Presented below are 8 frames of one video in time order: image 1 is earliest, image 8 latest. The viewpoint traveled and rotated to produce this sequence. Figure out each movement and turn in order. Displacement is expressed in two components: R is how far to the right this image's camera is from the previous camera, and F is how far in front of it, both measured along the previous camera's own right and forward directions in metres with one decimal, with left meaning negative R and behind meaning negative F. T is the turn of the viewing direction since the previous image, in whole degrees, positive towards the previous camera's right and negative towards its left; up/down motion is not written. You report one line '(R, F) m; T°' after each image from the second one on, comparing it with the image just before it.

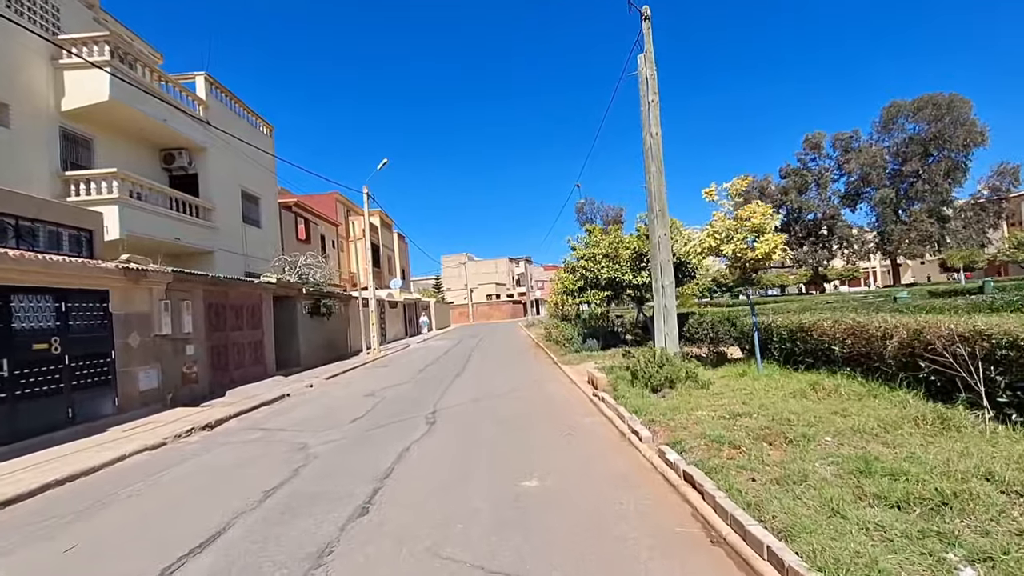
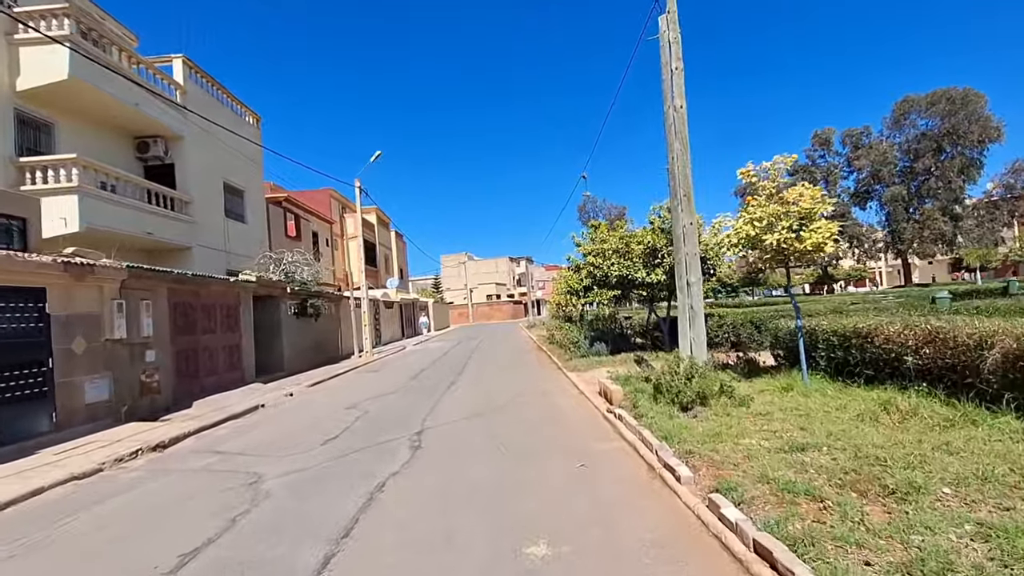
(0.0, +1.6) m; 0°
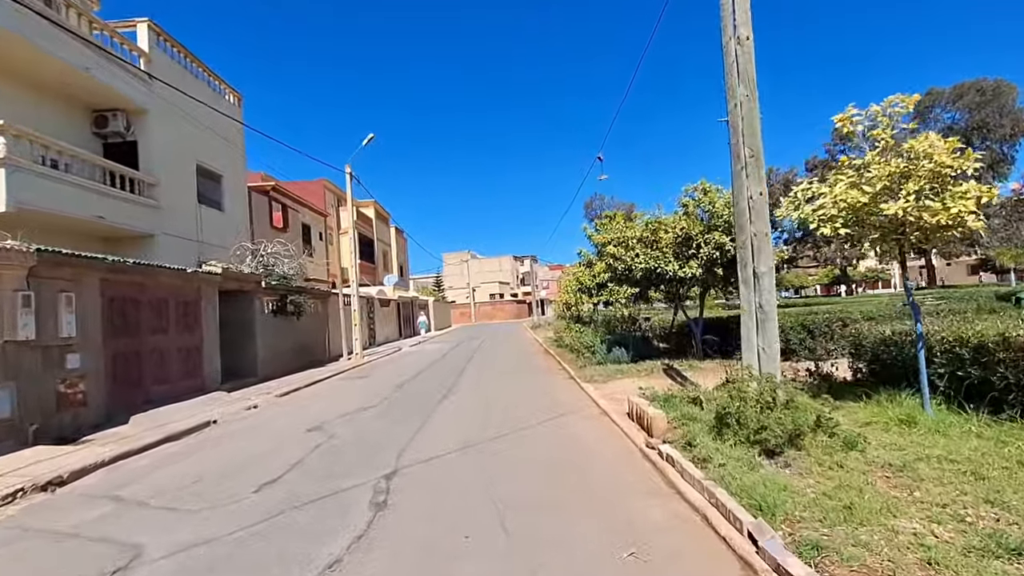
(-0.1, +2.5) m; 0°
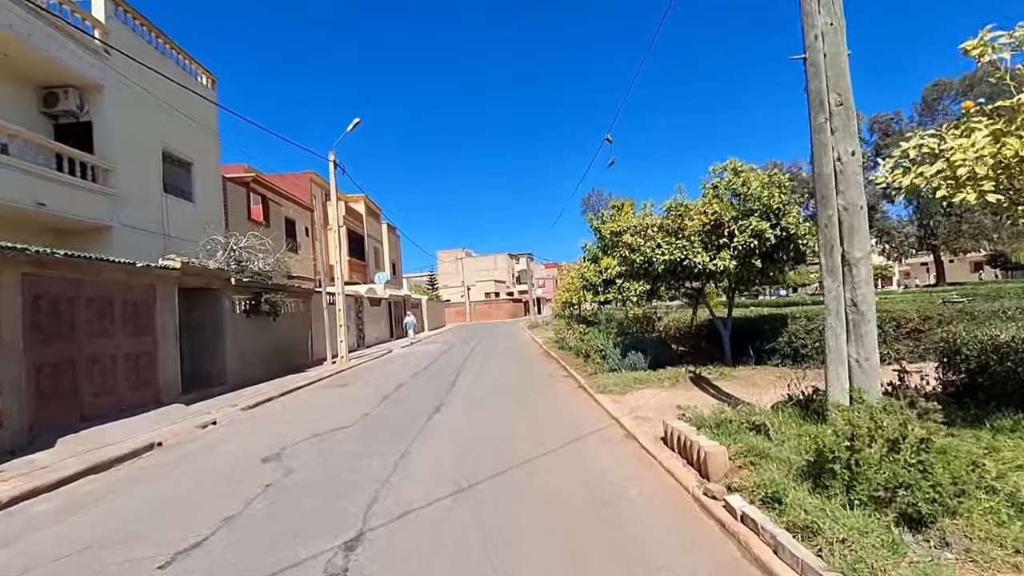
(-0.1, +1.9) m; +1°
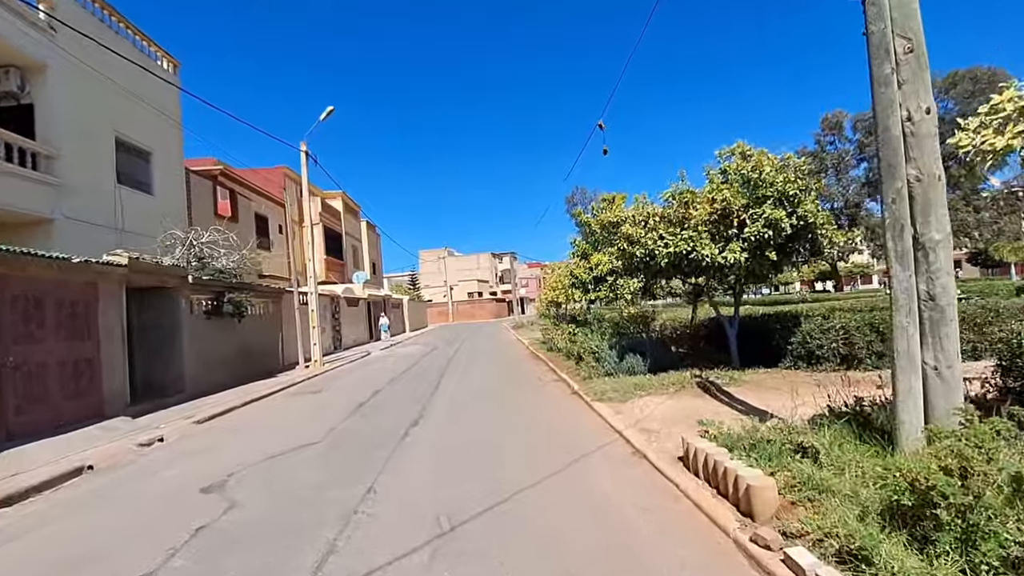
(-0.1, +1.2) m; +2°
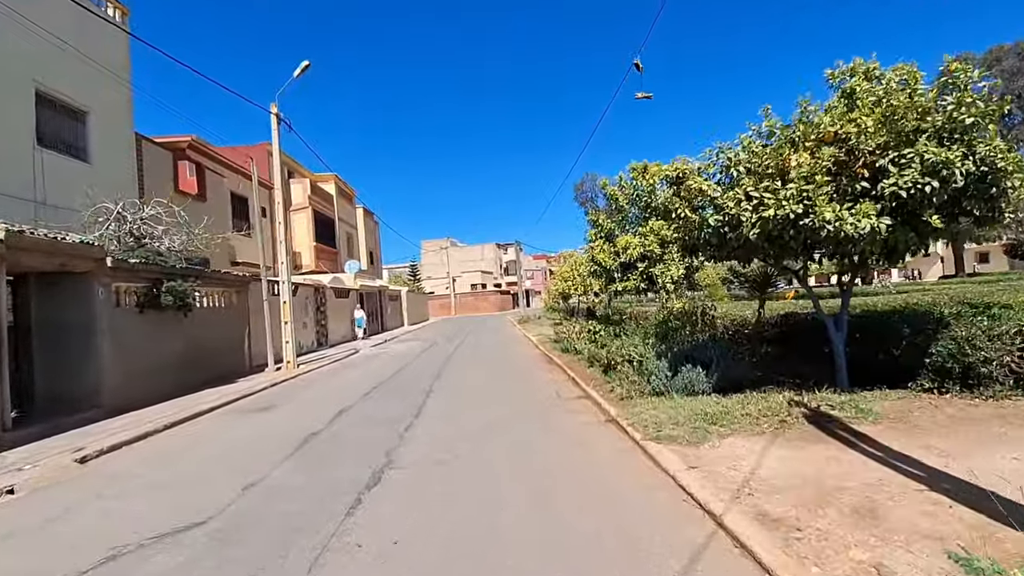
(-0.1, +3.3) m; 0°
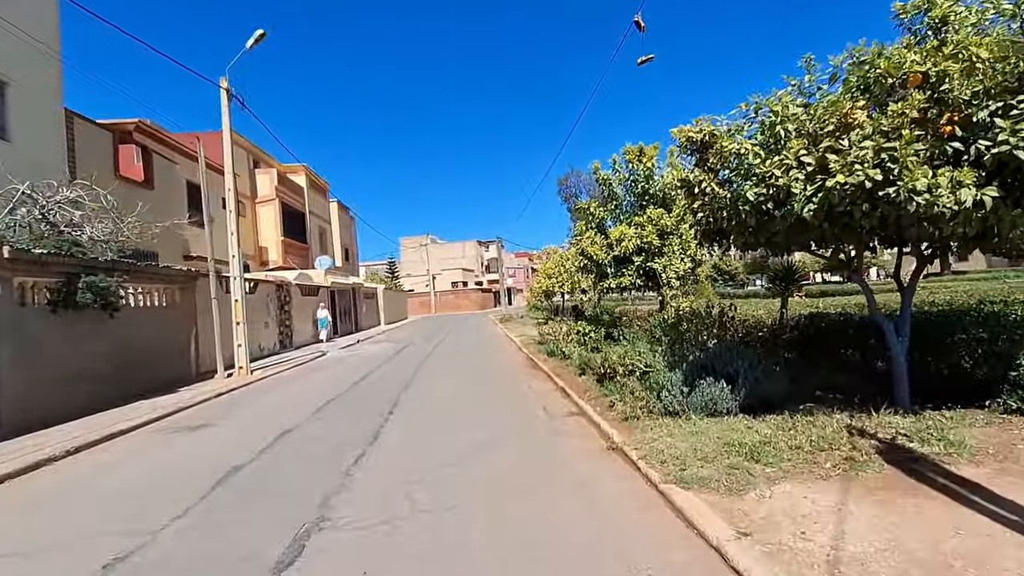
(0.0, +1.7) m; +2°
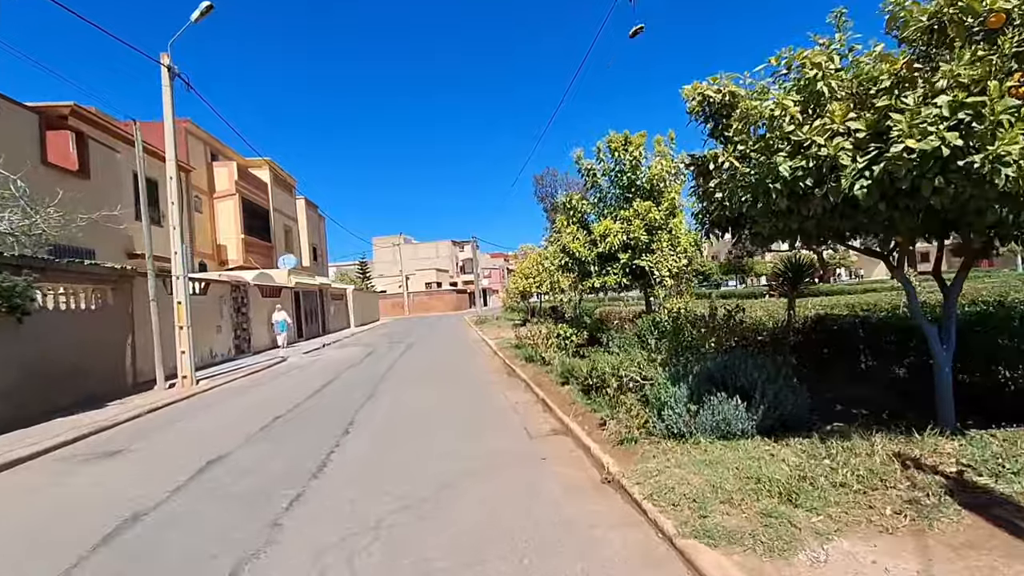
(0.0, +1.2) m; +3°
